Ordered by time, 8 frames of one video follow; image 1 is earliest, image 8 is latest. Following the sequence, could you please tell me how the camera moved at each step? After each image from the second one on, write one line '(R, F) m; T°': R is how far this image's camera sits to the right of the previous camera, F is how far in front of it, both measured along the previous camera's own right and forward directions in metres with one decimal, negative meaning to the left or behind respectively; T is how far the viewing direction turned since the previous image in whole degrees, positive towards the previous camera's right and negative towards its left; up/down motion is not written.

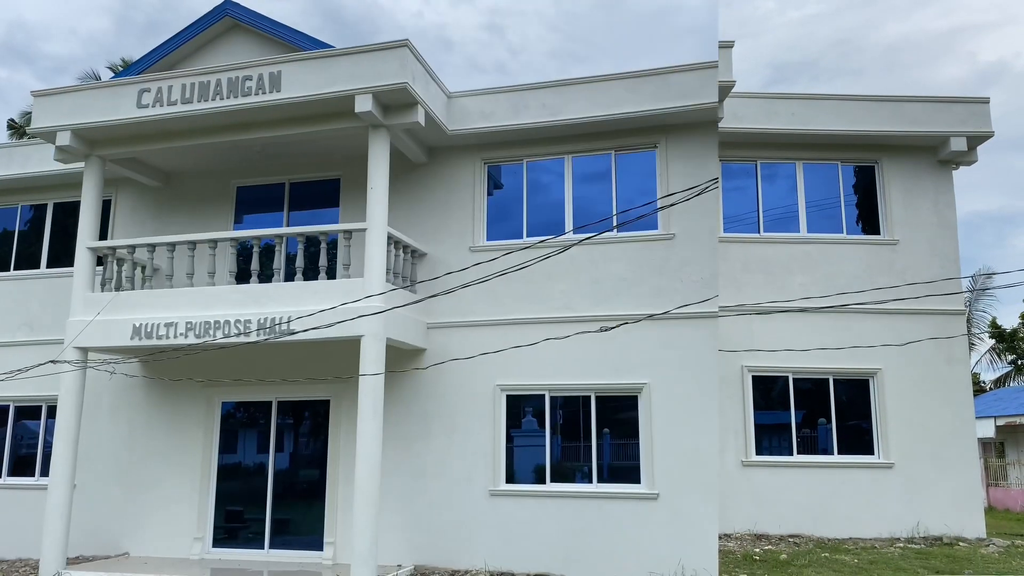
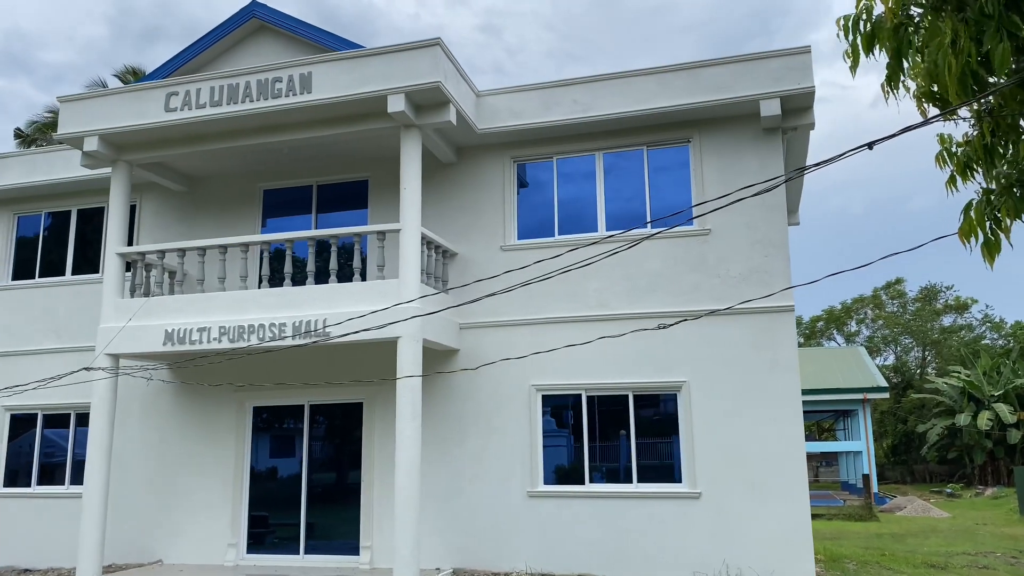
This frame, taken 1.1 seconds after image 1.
(-0.4, +0.1) m; 0°
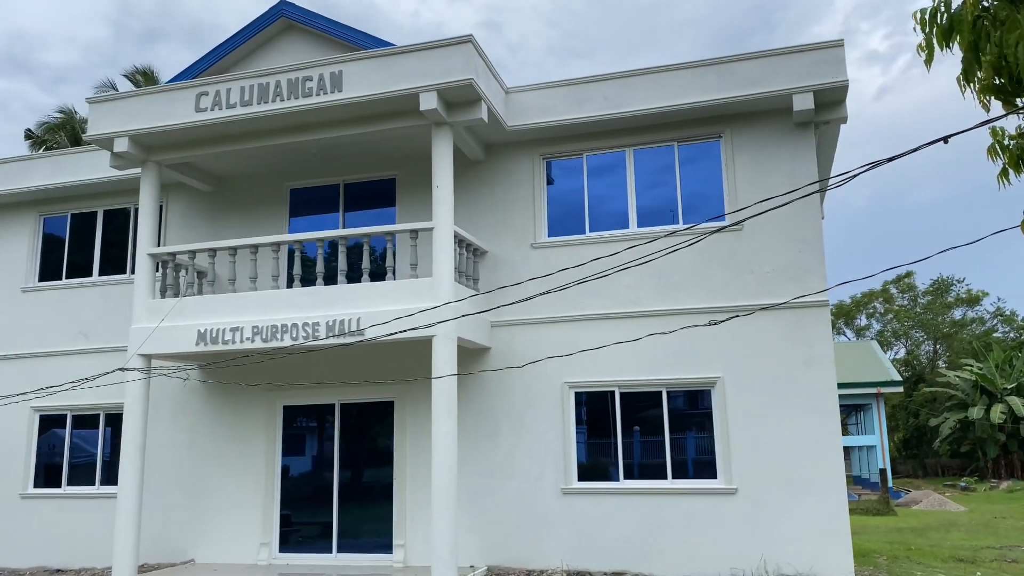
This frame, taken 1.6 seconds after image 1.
(-0.3, 0.0) m; 0°
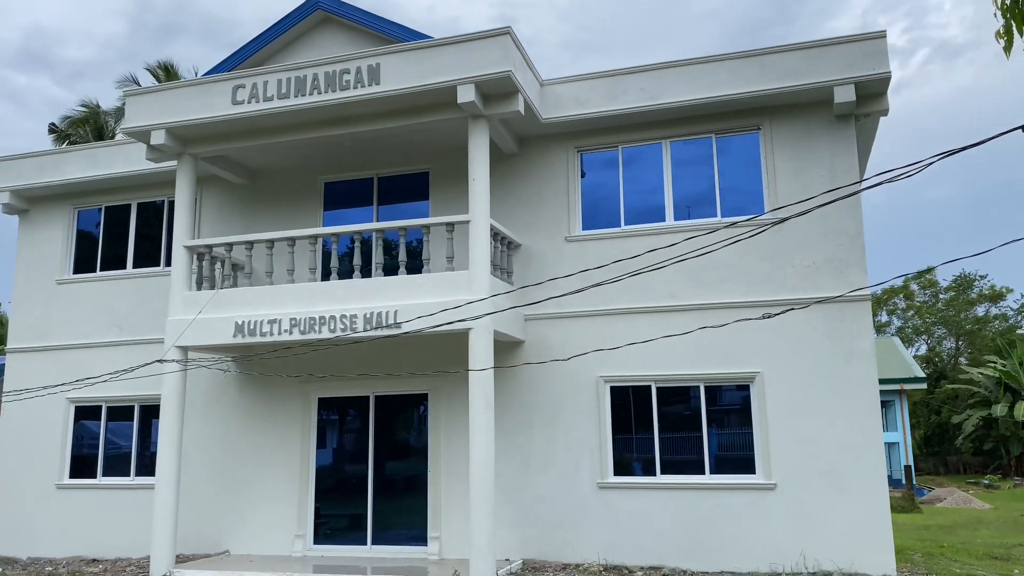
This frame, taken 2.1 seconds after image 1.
(-0.2, 0.0) m; -1°
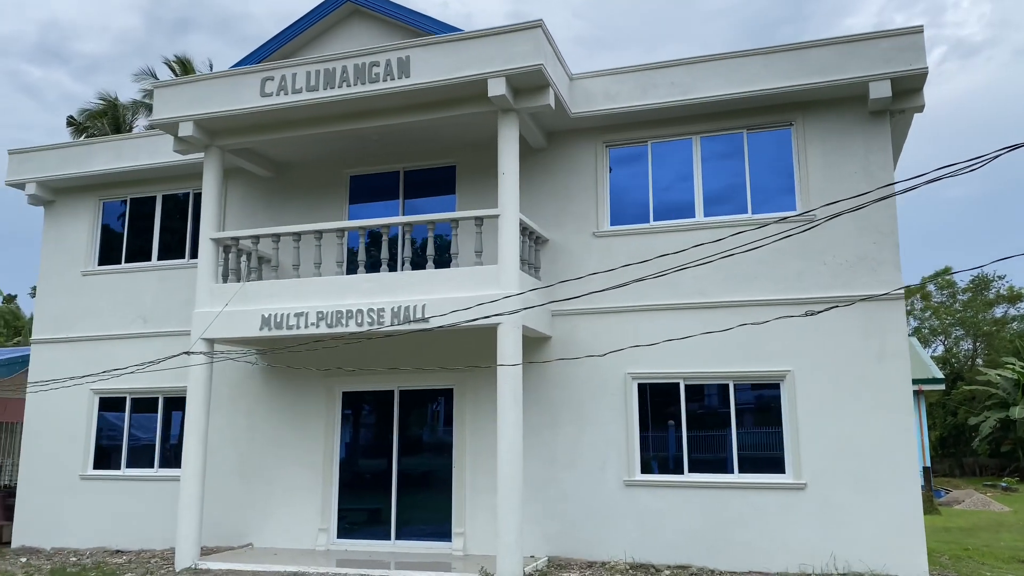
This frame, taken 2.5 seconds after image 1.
(-0.2, +0.1) m; -1°
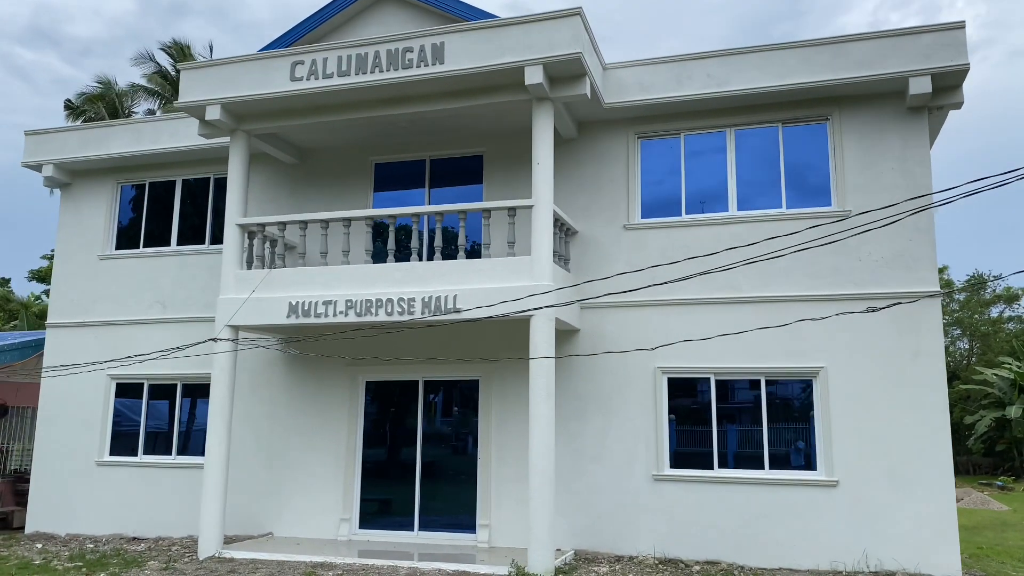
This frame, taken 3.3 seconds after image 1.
(-0.4, +0.1) m; 0°
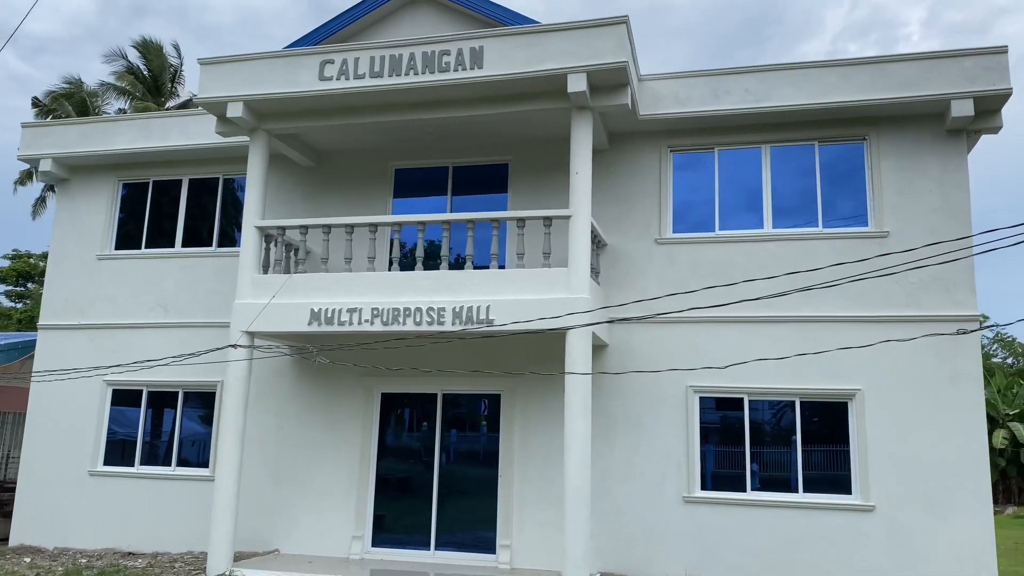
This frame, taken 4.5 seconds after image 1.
(-0.8, +0.3) m; +3°
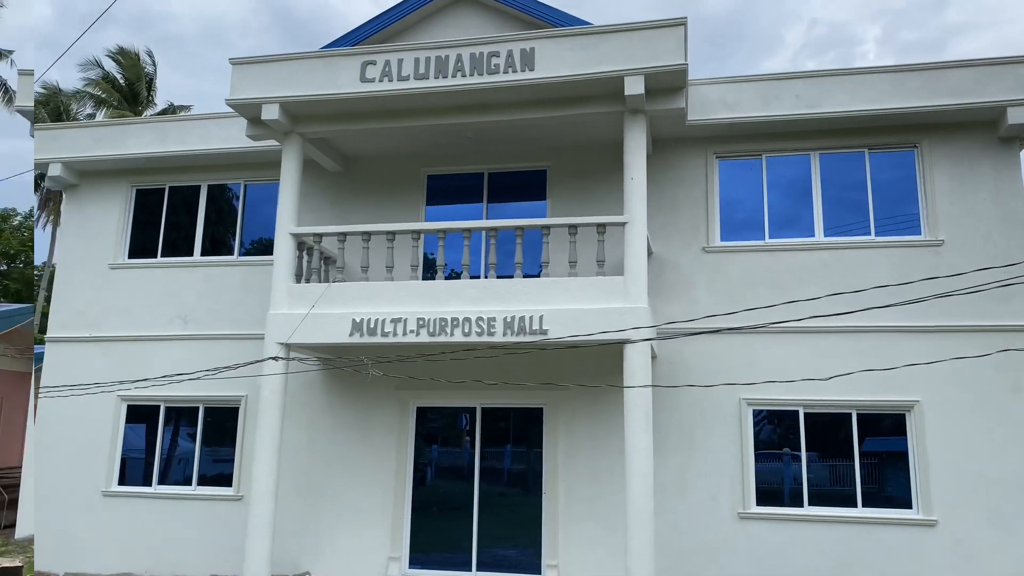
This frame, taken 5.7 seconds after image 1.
(-0.9, +0.3) m; +2°
